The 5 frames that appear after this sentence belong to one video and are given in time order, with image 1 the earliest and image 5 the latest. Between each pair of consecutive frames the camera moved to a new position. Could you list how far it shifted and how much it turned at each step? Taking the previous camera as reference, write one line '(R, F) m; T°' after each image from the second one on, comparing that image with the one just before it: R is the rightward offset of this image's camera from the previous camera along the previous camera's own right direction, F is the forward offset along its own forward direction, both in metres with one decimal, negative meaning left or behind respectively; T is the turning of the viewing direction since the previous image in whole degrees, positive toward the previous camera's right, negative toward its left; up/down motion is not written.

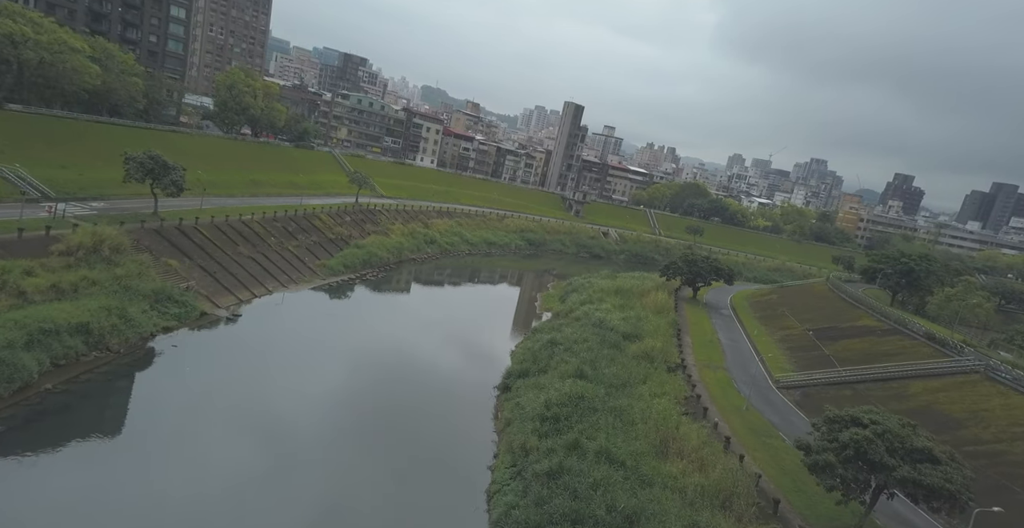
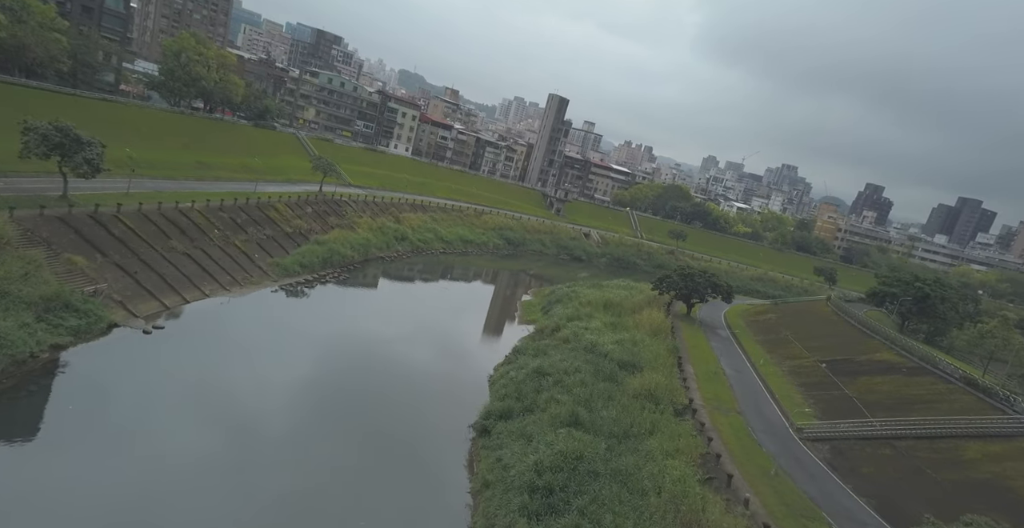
(-0.4, +3.8) m; +3°
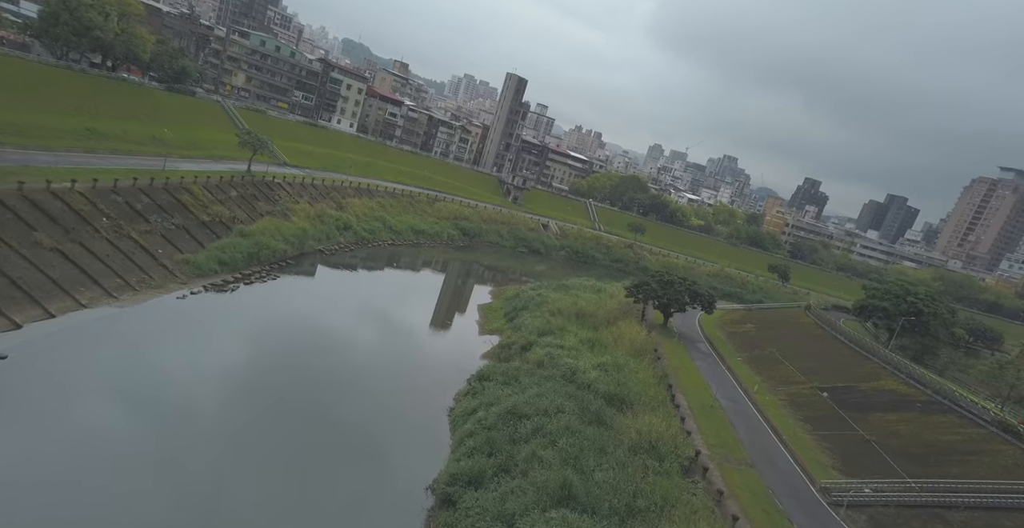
(-0.8, +4.3) m; +5°
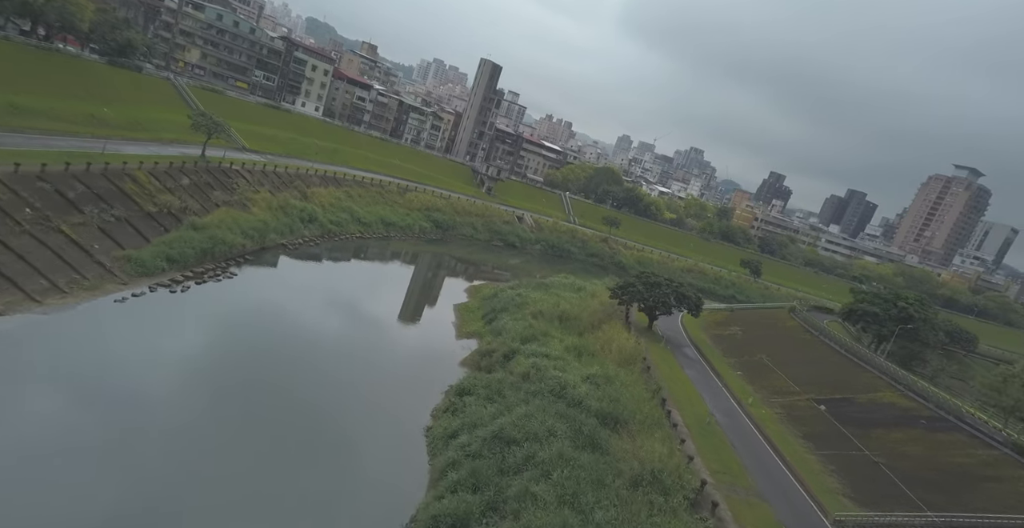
(-0.6, +2.0) m; +3°
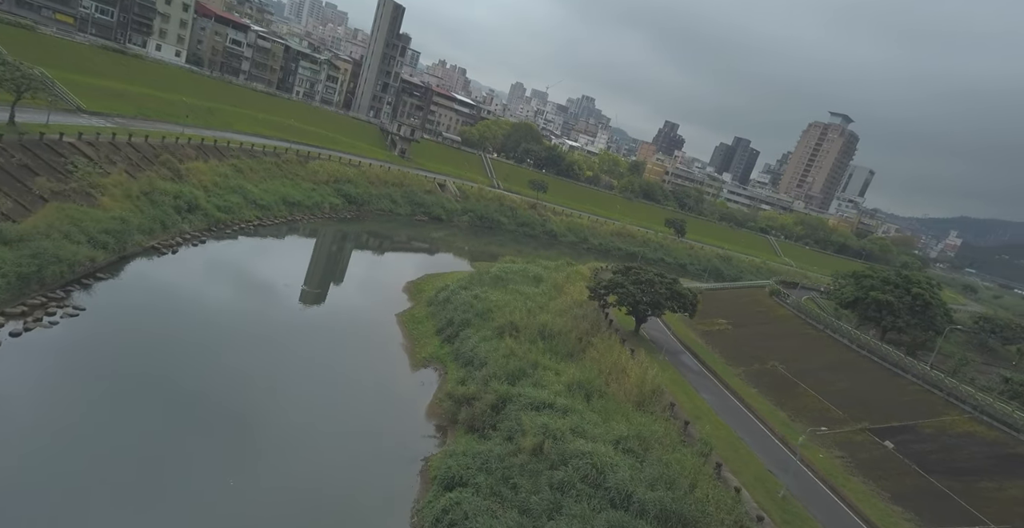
(-2.5, +6.8) m; +10°
